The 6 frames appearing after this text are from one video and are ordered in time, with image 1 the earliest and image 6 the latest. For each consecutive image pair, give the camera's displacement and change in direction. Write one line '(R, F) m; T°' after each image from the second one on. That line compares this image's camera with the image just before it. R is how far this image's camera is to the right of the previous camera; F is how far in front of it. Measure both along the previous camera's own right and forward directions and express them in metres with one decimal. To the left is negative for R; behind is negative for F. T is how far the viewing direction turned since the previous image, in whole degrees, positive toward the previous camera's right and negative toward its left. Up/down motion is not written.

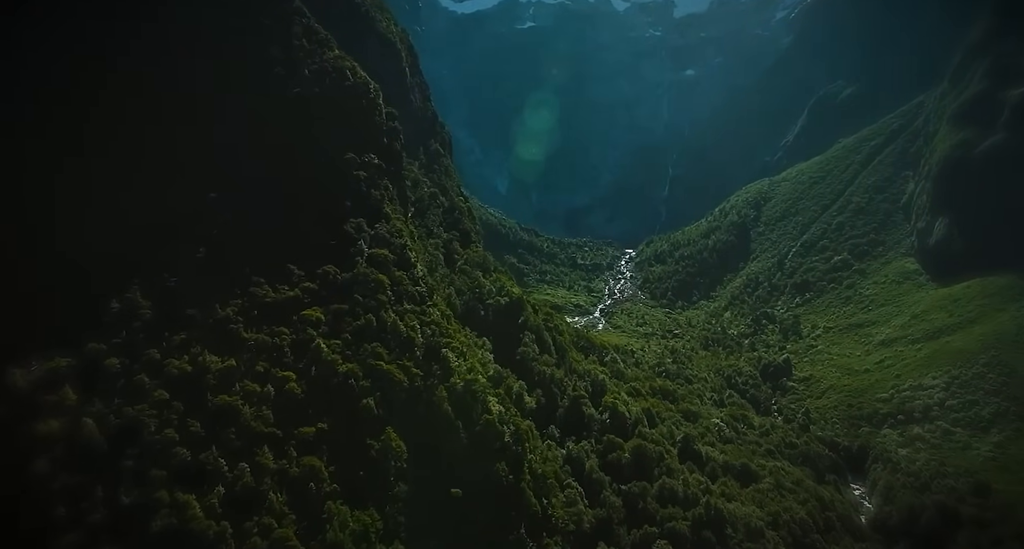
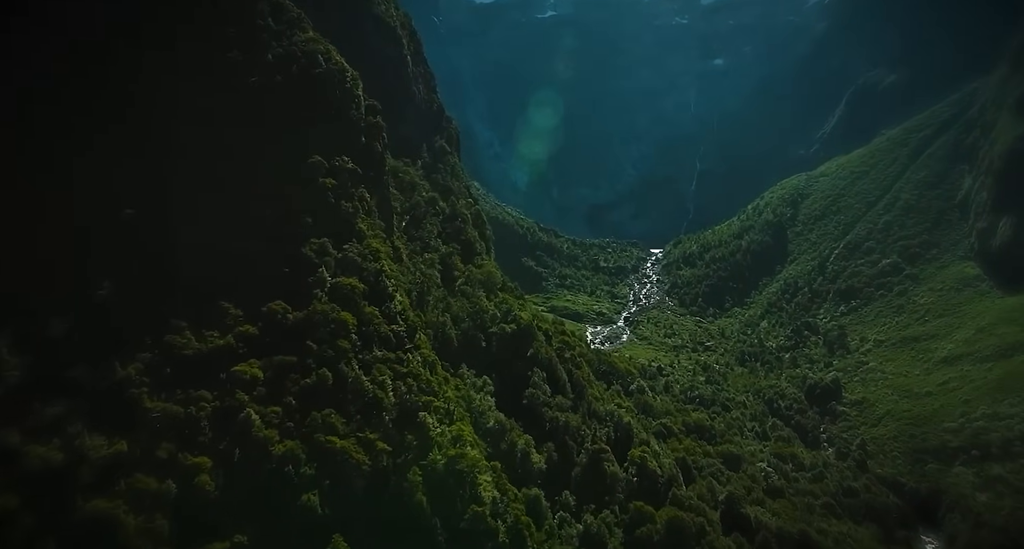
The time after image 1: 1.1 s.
(+1.8, +18.2) m; -2°
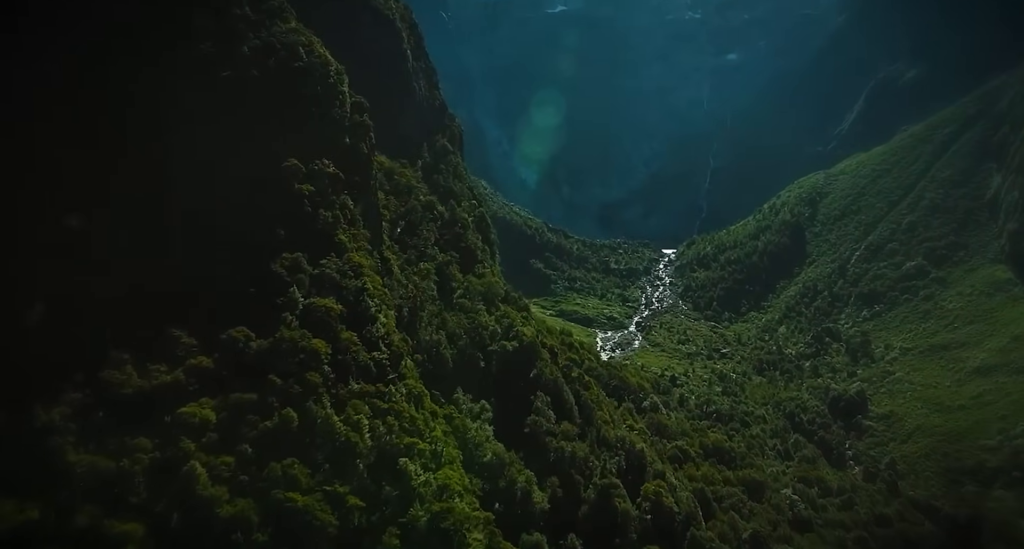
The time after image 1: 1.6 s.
(+1.0, +8.3) m; -1°
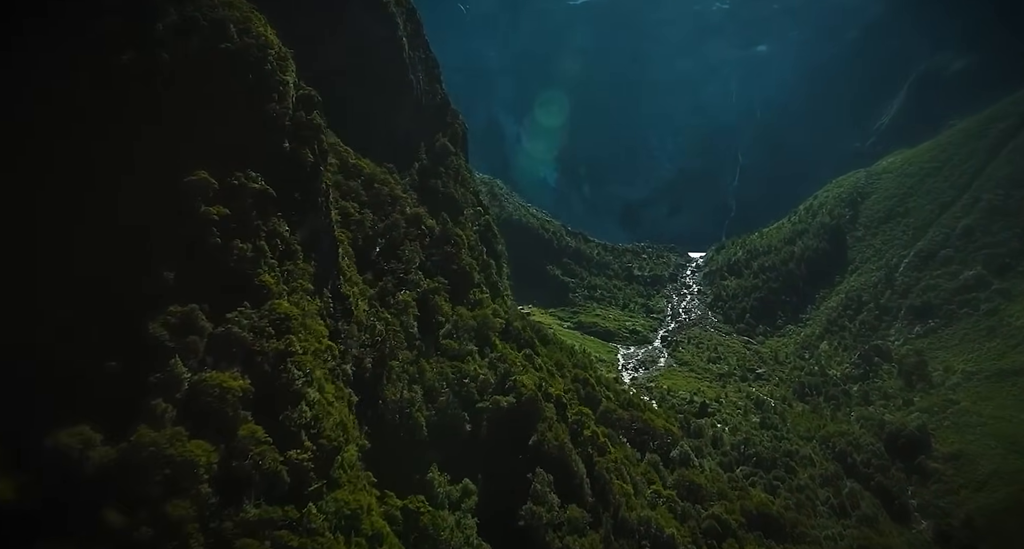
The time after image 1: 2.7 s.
(+2.4, +18.2) m; -2°
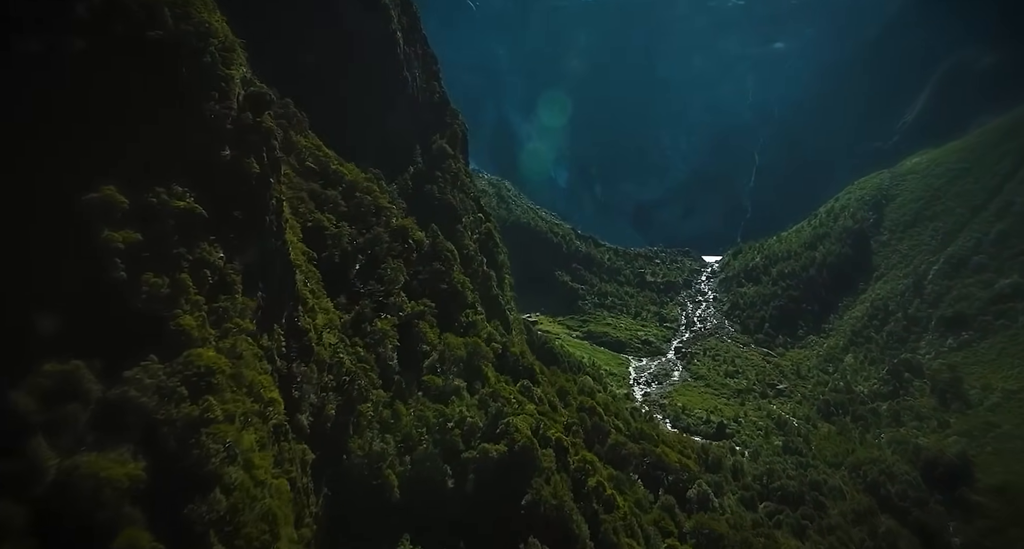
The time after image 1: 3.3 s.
(+1.5, +10.2) m; -1°
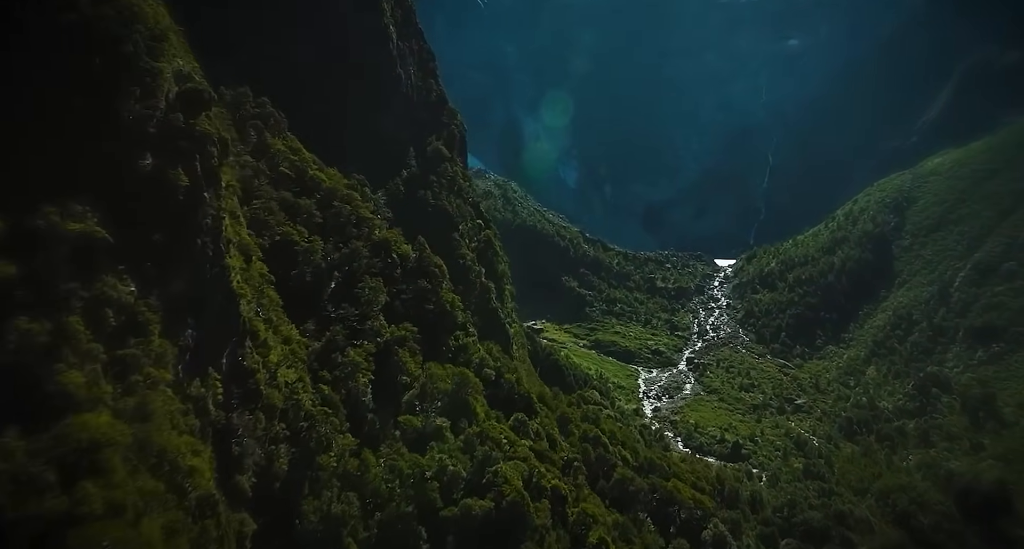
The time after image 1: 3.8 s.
(+1.4, +8.6) m; -1°
